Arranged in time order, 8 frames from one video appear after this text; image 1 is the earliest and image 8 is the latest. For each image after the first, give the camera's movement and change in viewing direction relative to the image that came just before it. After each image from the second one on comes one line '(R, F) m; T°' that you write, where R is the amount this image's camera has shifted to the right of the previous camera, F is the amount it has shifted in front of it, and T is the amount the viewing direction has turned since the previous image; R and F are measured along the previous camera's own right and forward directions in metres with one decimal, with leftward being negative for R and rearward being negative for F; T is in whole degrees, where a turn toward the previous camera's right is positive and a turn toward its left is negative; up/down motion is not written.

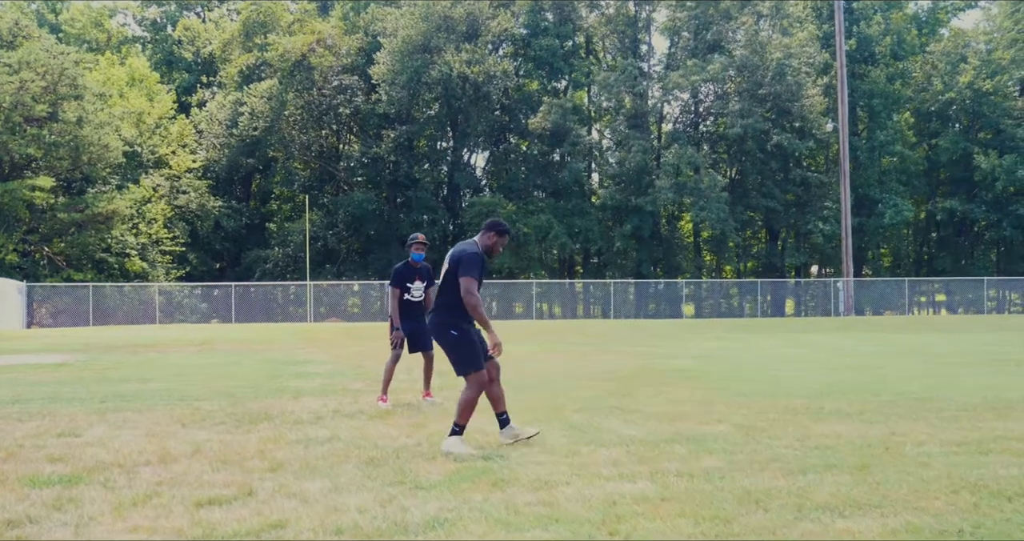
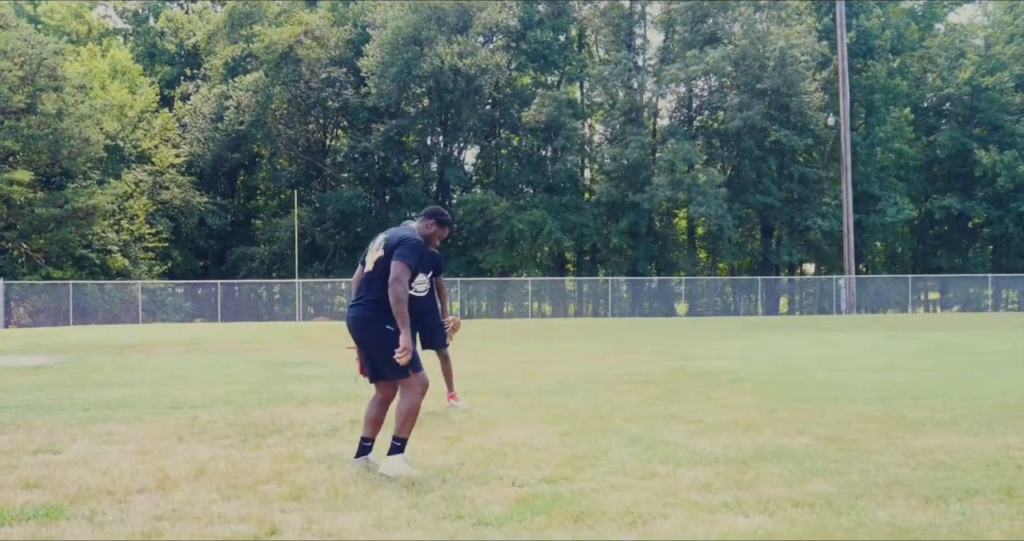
(-0.4, +1.0) m; +1°
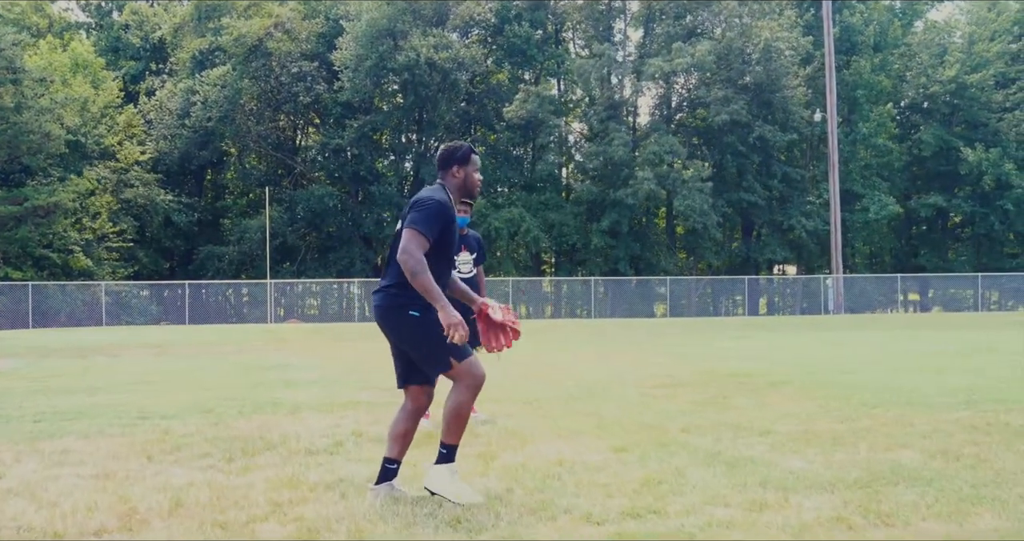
(-0.4, +1.2) m; +2°
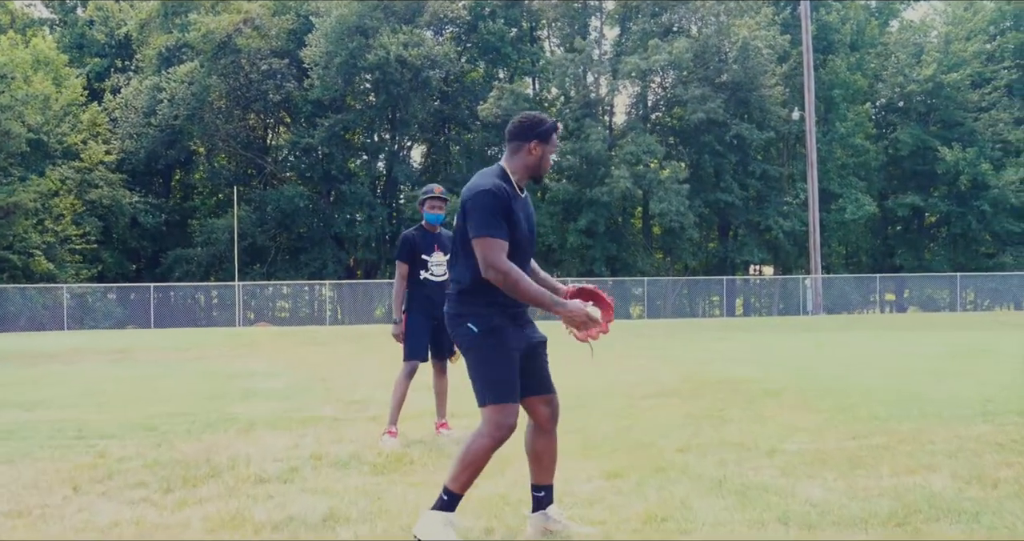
(0.0, +0.7) m; +1°
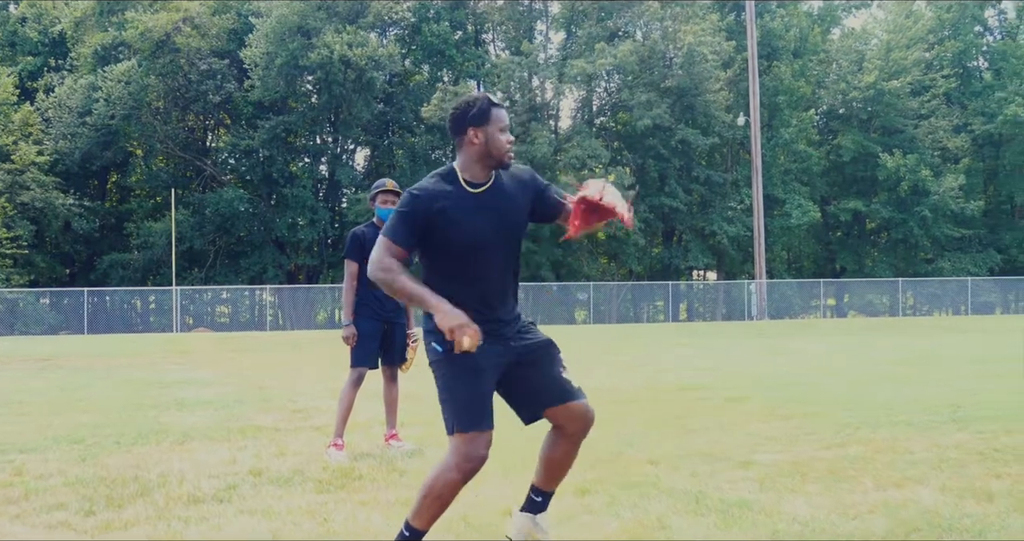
(-0.1, +0.4) m; +3°
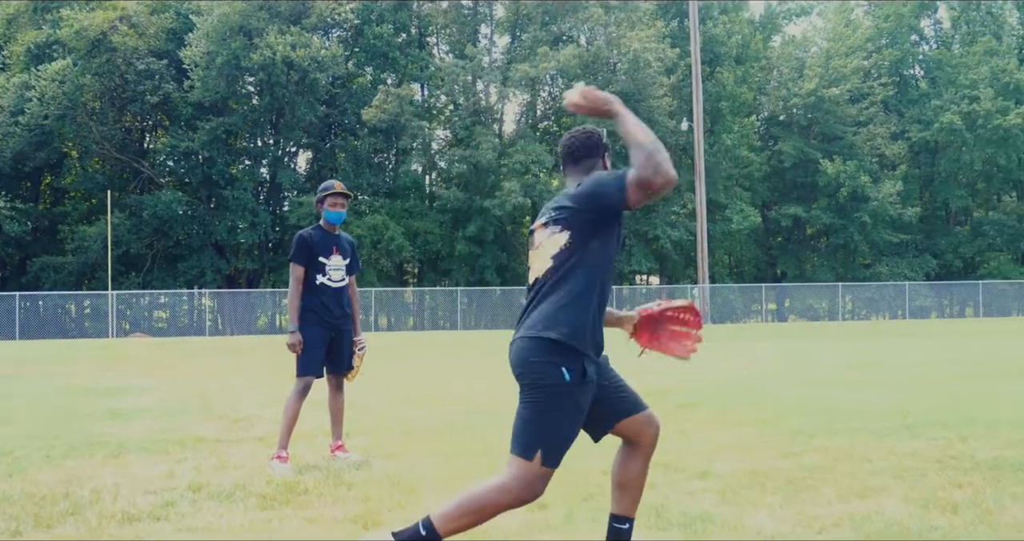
(0.0, +0.2) m; +3°
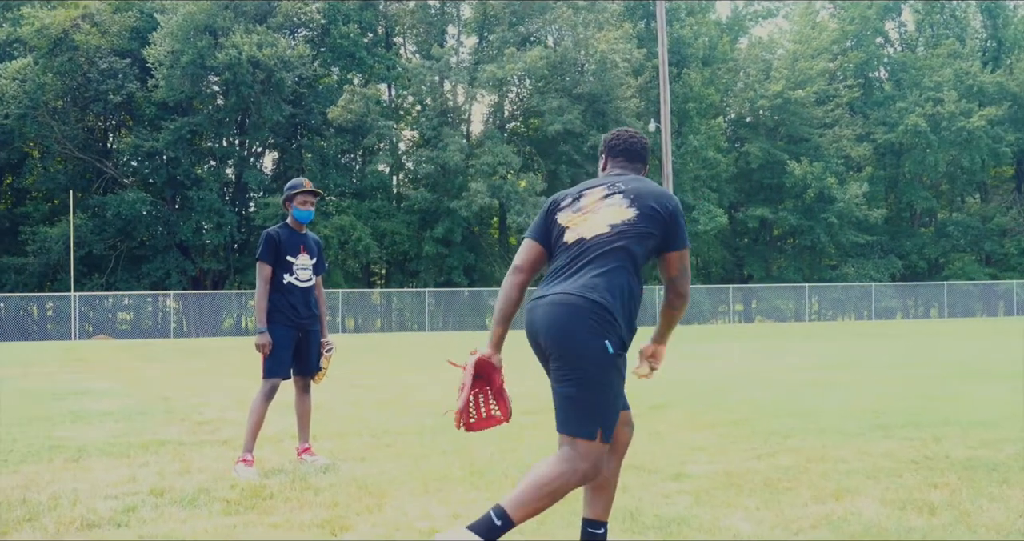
(0.0, +0.1) m; +2°
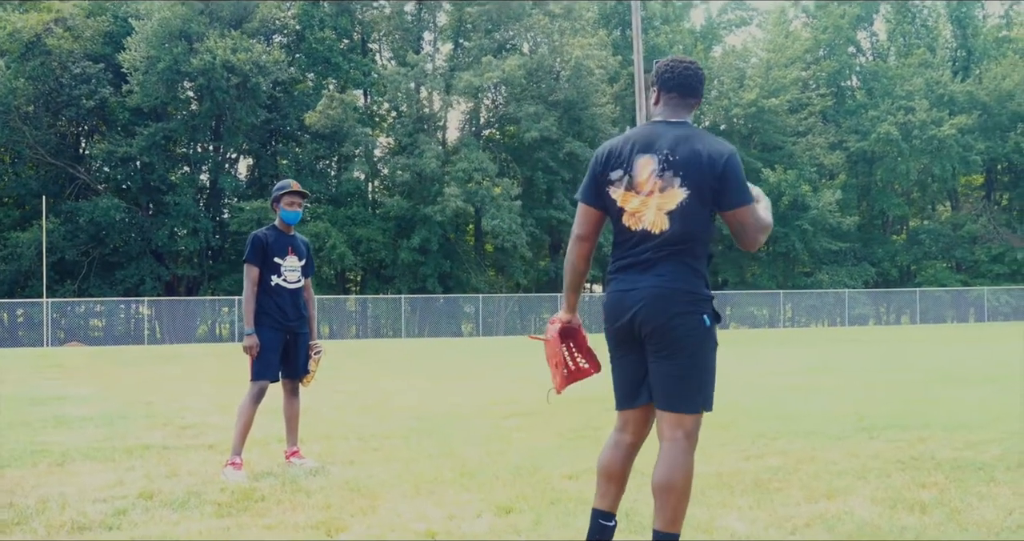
(-0.1, 0.0) m; +1°
